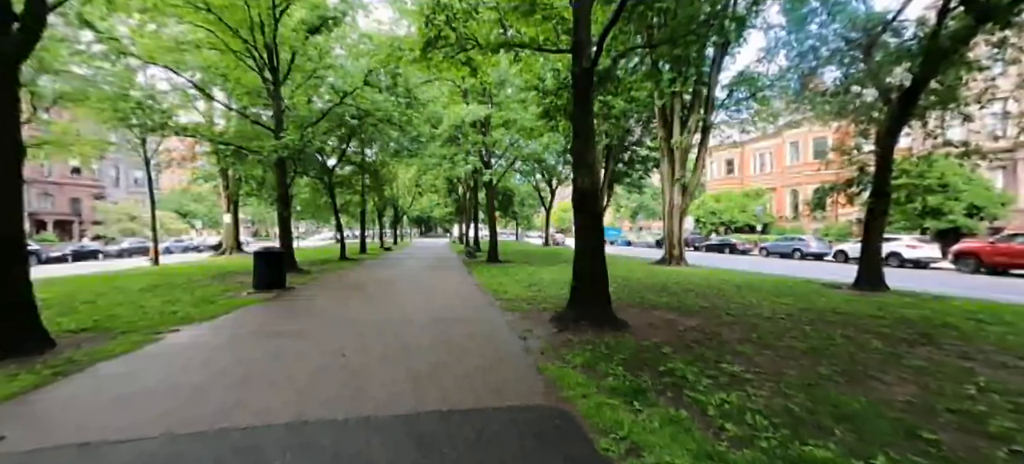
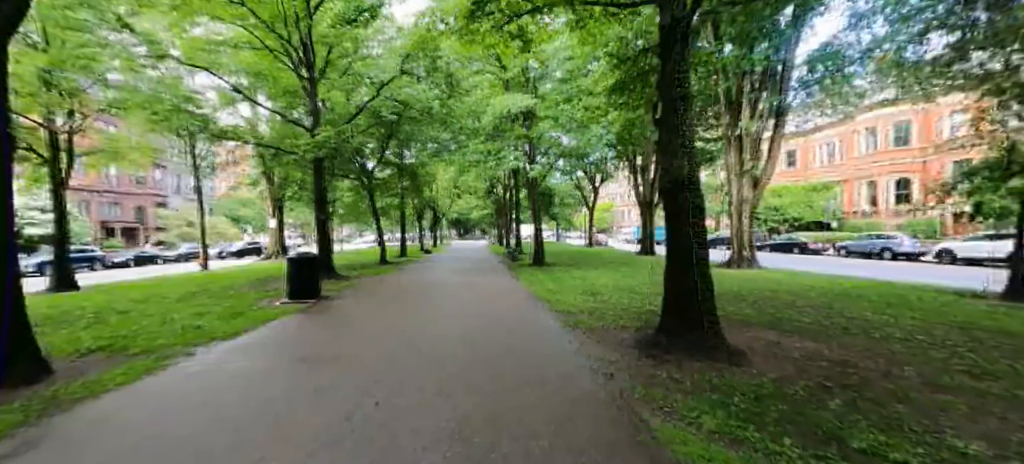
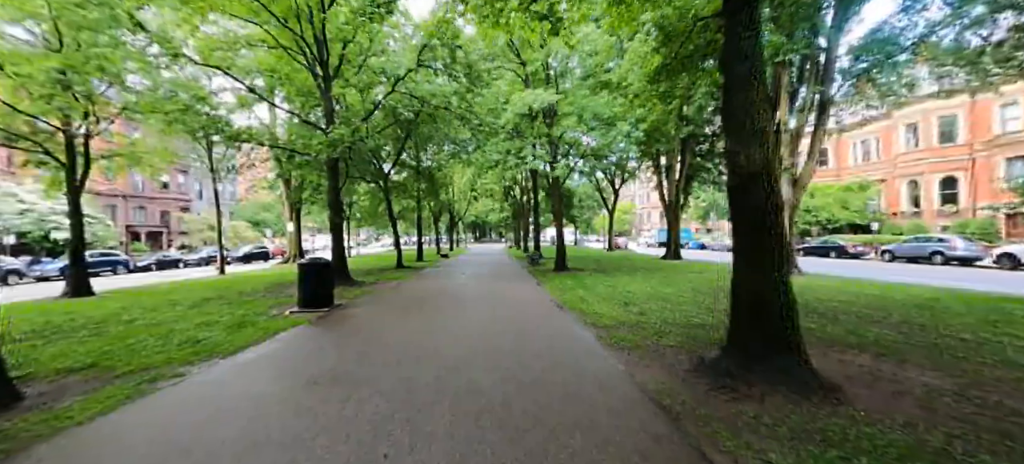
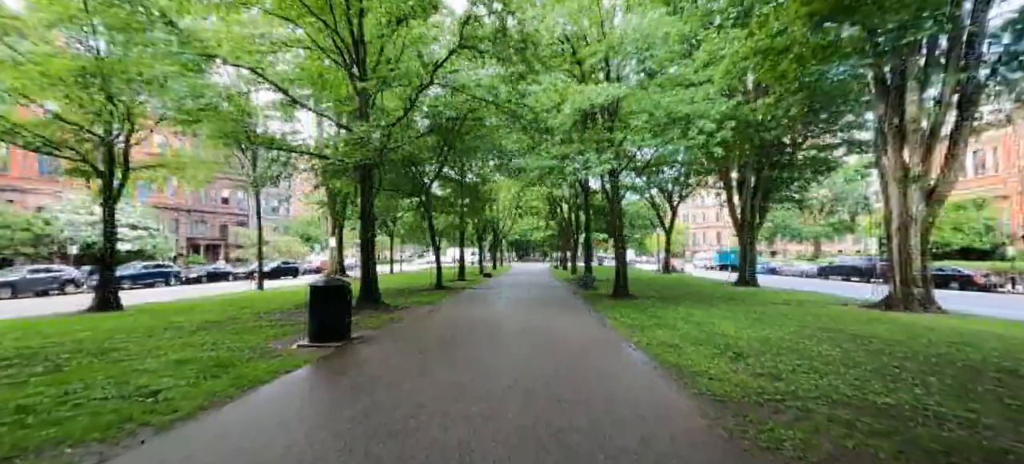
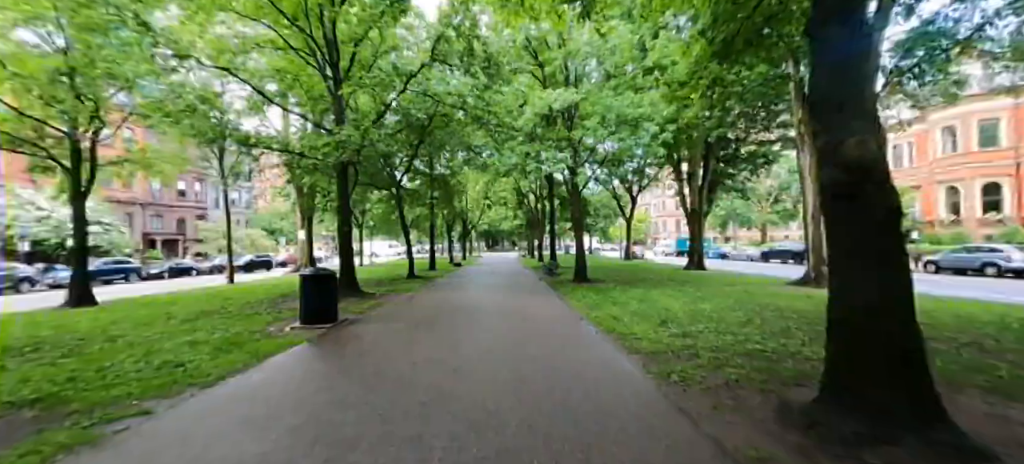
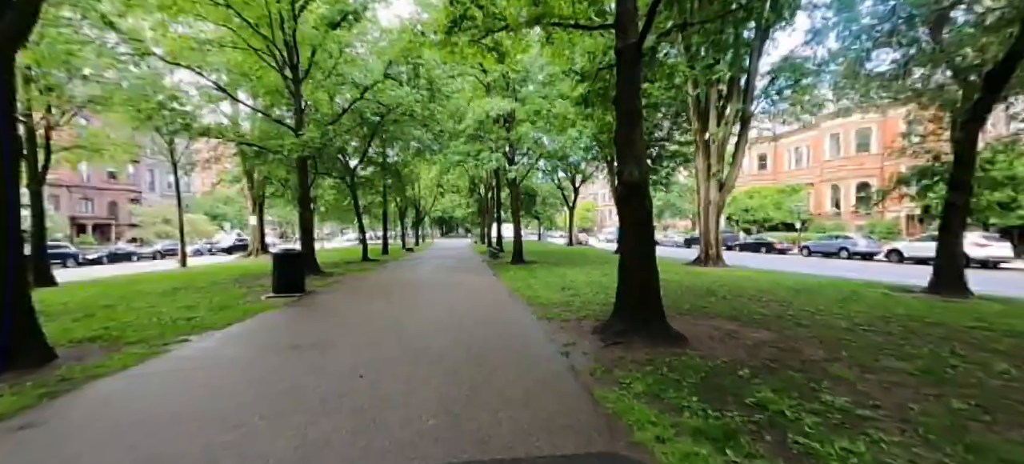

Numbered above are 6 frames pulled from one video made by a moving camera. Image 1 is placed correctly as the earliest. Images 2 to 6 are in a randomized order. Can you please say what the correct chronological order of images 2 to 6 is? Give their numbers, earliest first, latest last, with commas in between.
6, 2, 3, 5, 4
